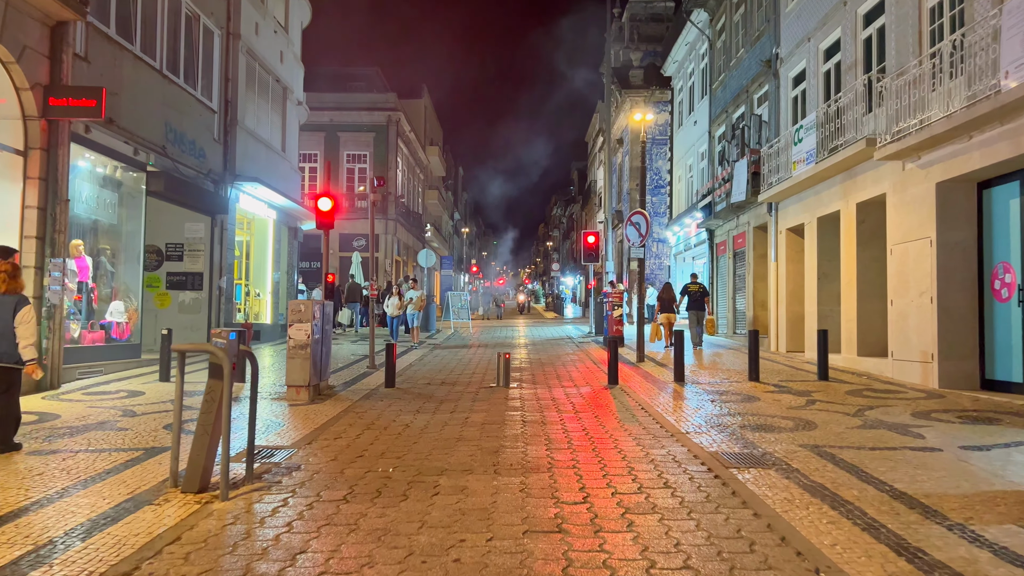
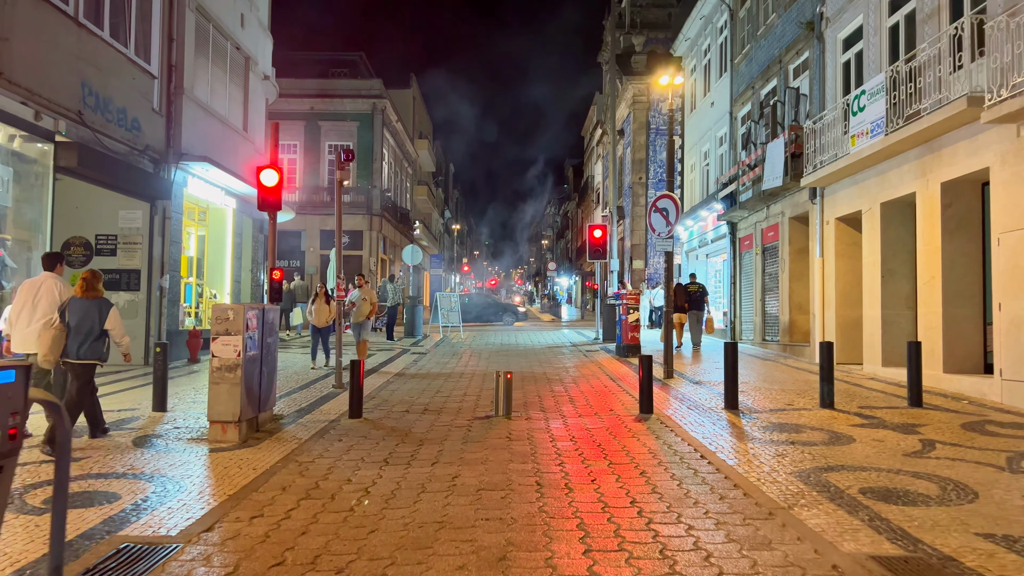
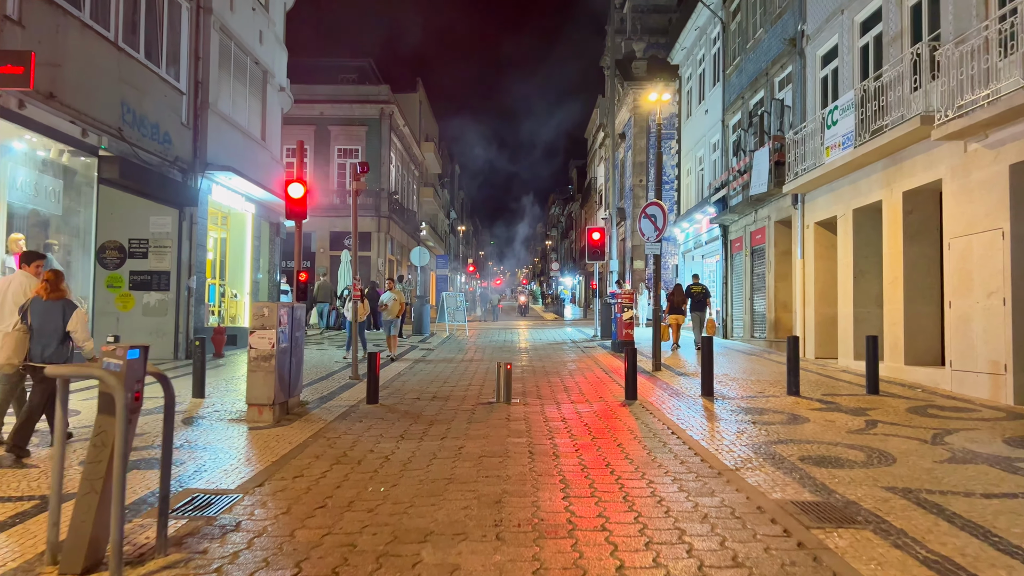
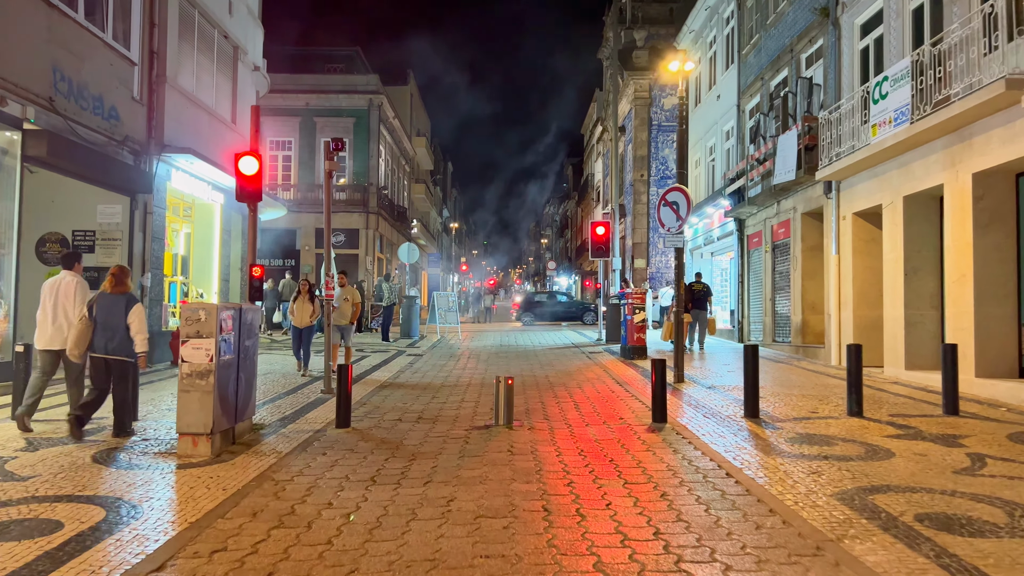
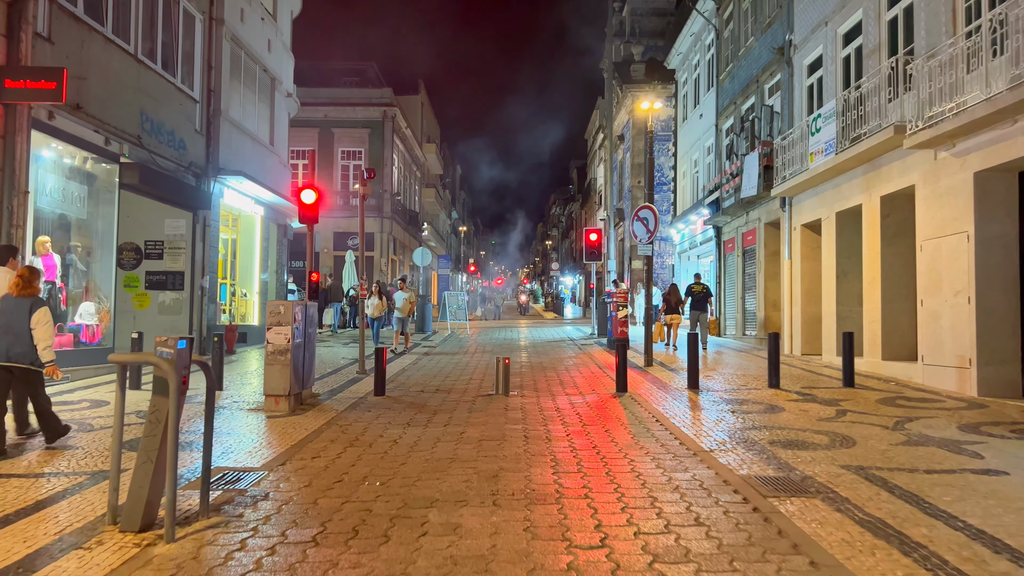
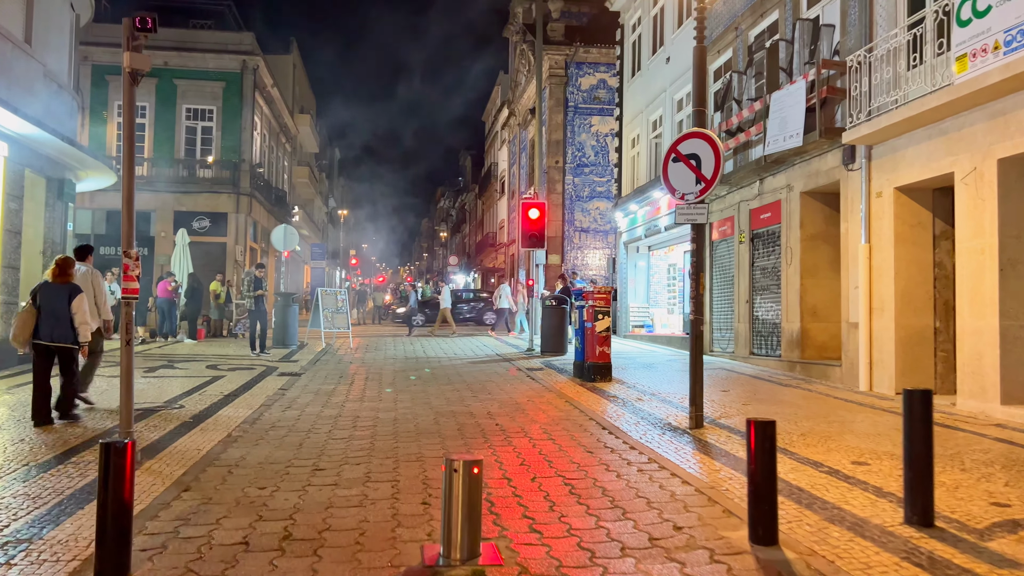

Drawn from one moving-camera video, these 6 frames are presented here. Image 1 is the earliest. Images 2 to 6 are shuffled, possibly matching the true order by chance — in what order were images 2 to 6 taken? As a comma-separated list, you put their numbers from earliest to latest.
5, 3, 2, 4, 6
